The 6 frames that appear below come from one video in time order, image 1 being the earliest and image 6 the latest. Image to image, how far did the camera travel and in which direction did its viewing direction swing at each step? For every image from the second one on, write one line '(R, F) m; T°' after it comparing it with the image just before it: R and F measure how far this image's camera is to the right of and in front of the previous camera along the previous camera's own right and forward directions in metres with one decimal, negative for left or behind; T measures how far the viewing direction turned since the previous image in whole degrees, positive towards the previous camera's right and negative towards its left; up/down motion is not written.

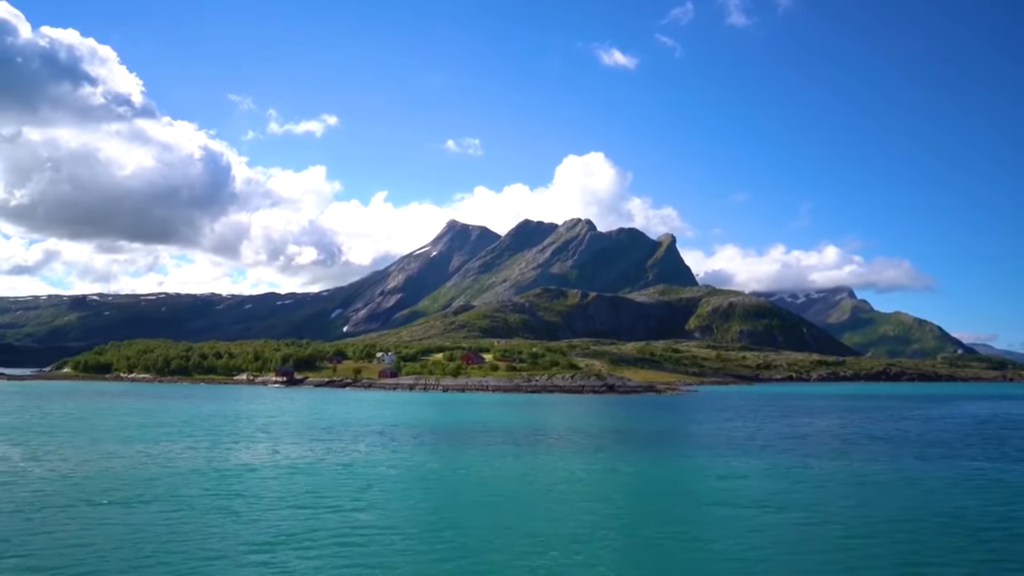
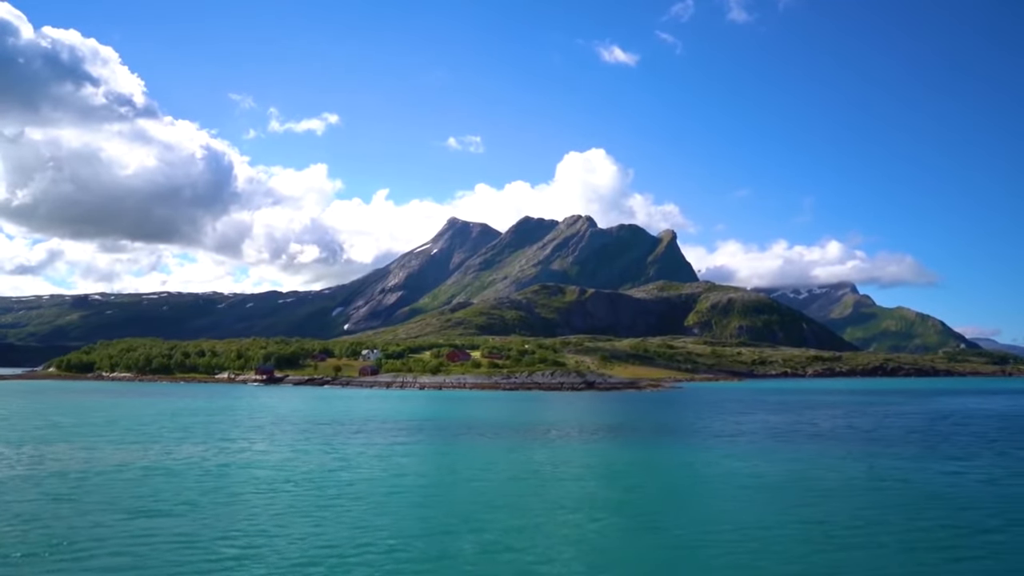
(+1.0, +0.7) m; 0°
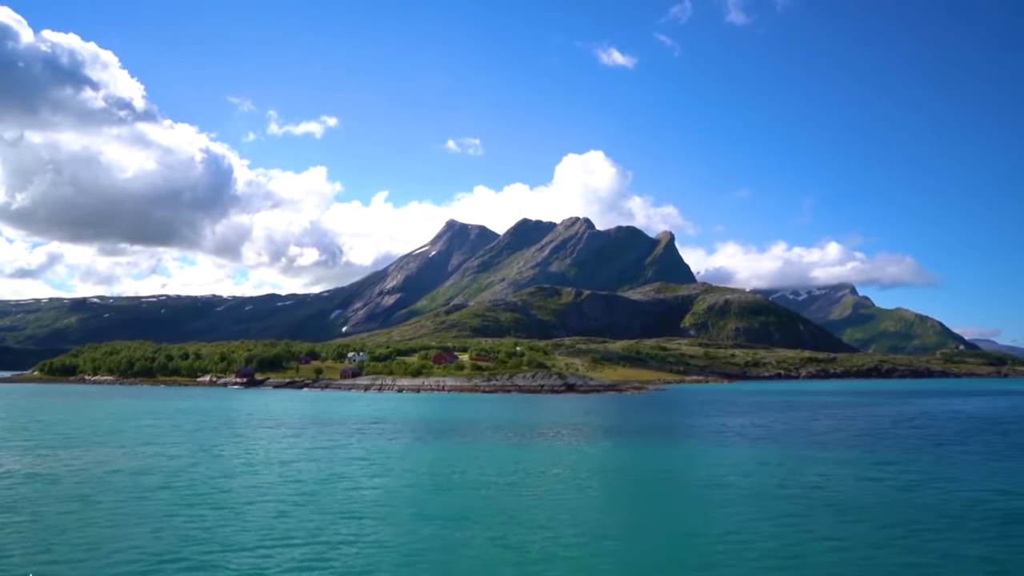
(+0.8, +0.5) m; 0°
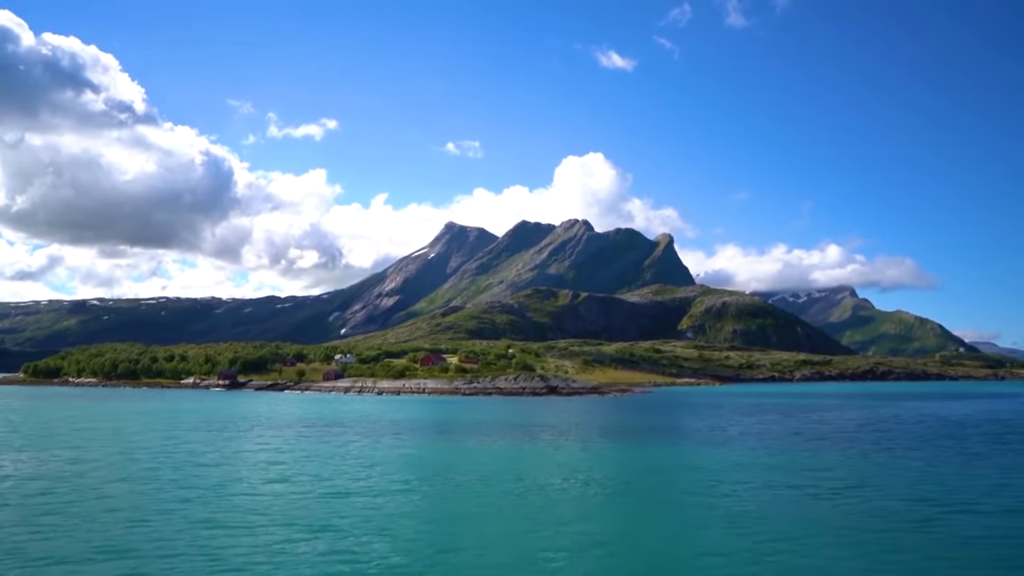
(+0.7, +0.5) m; 0°
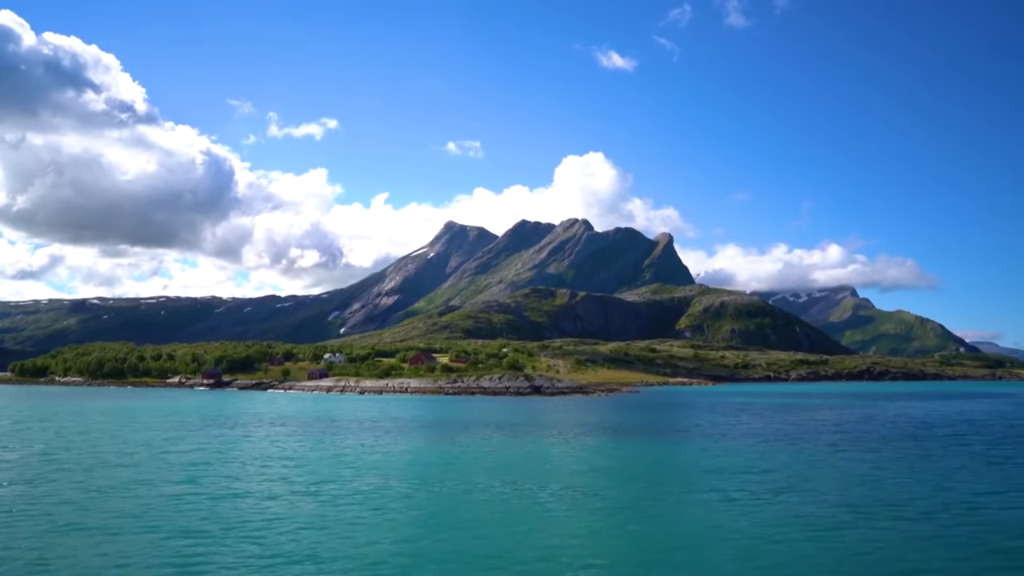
(+0.7, +0.5) m; 0°
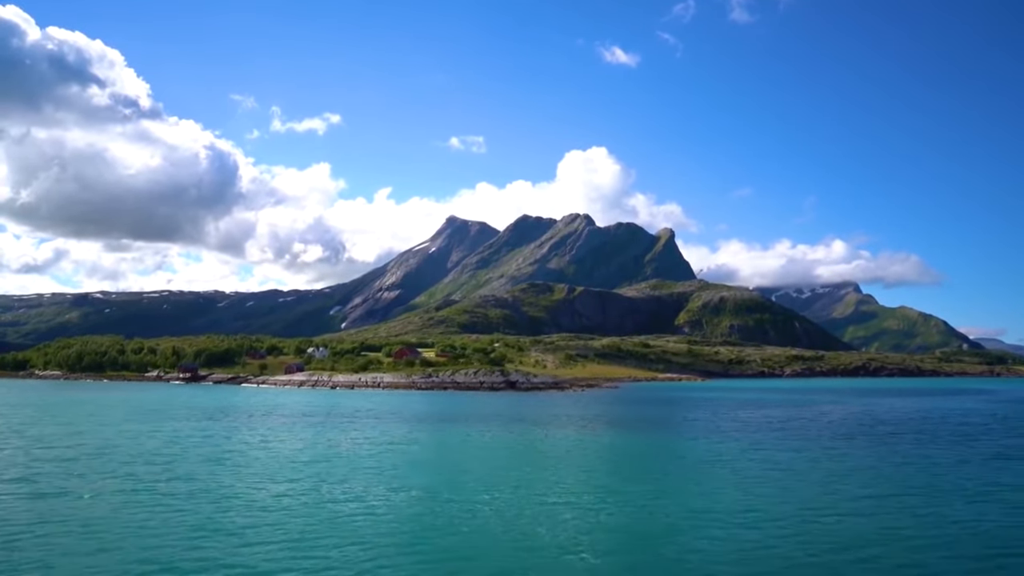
(+1.1, +0.7) m; 0°
